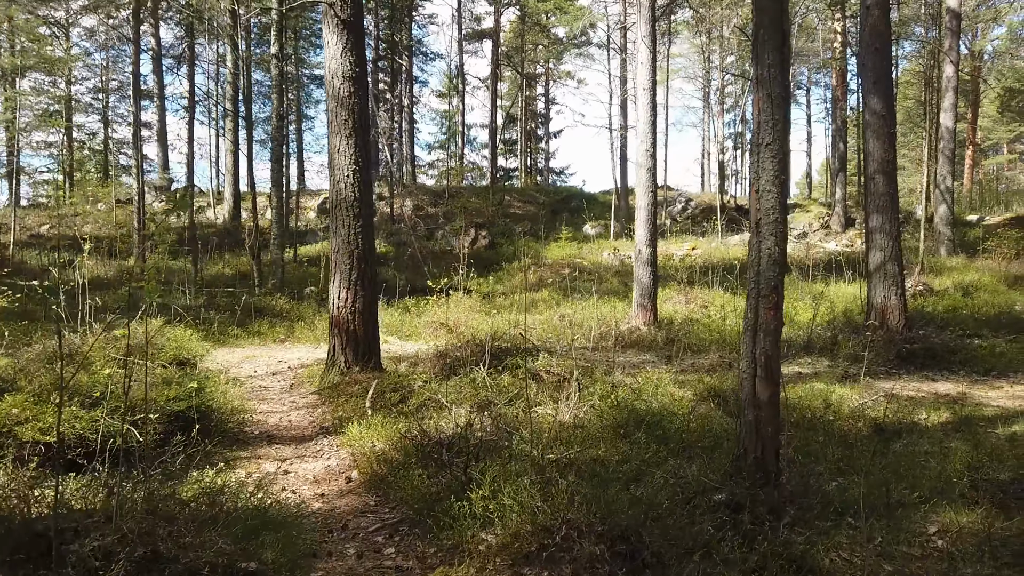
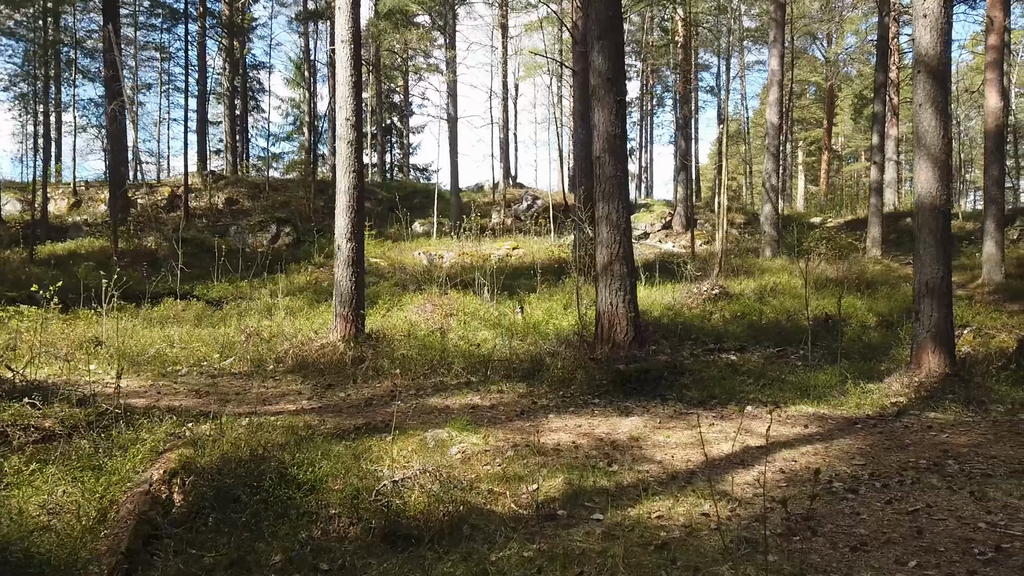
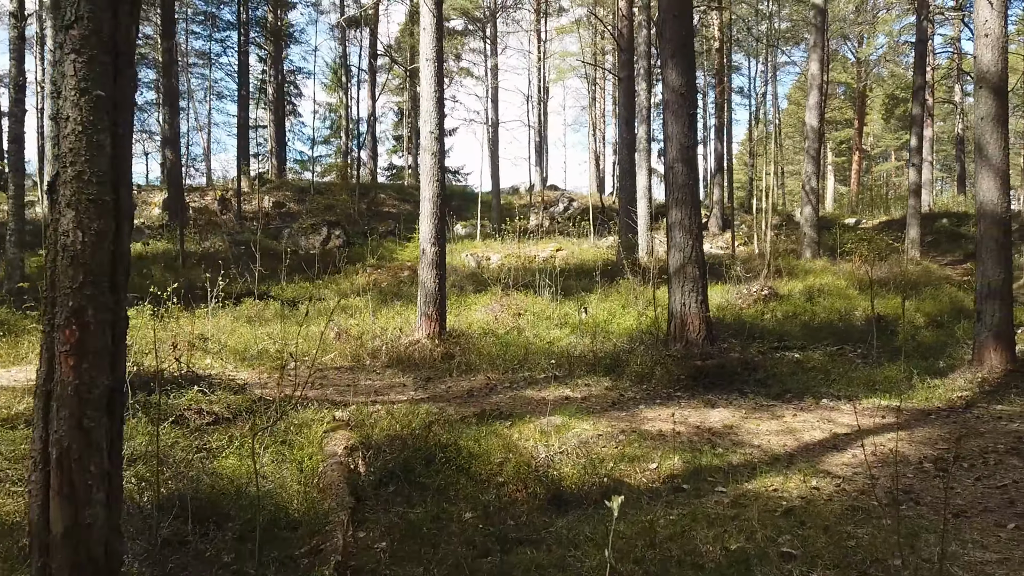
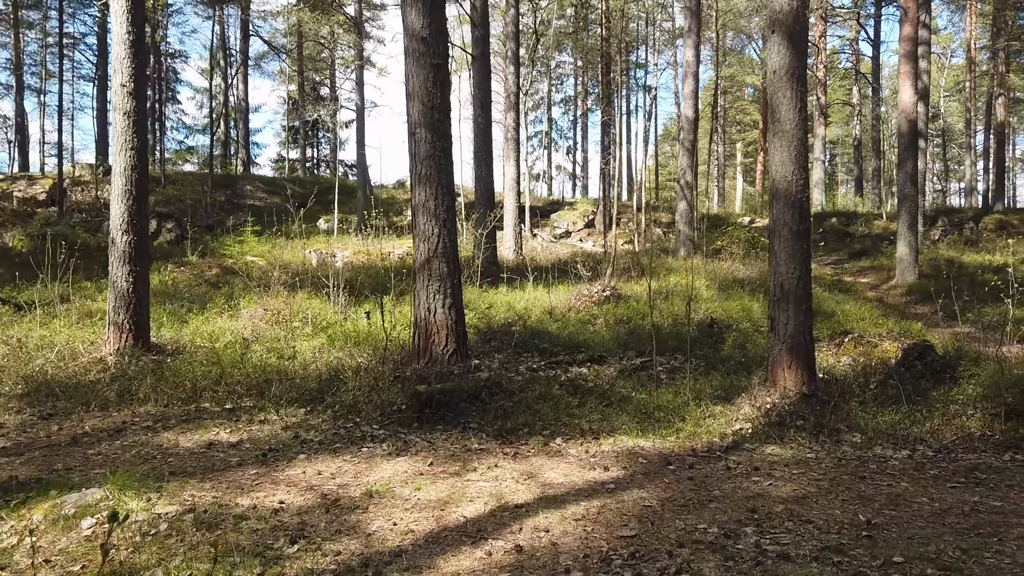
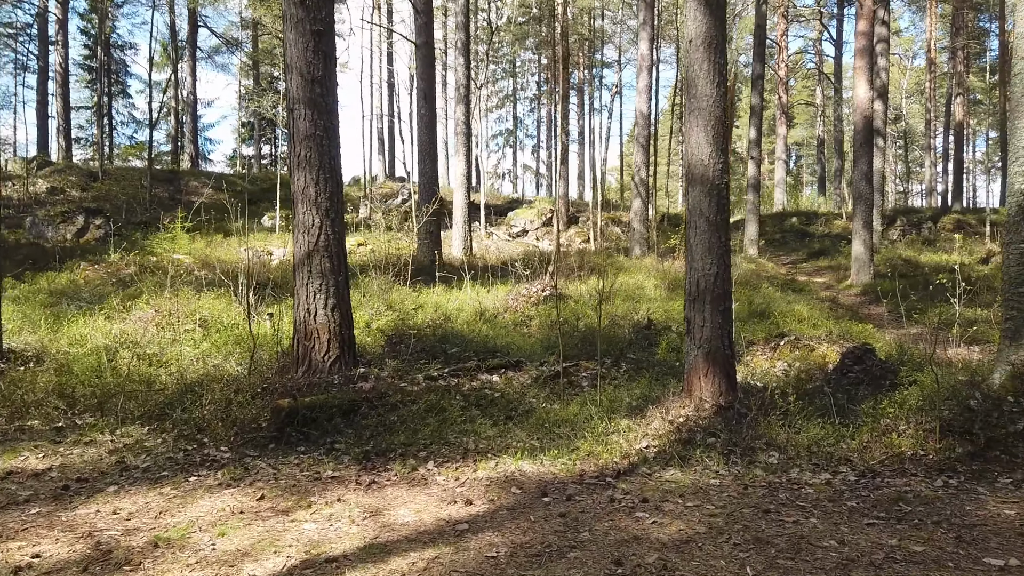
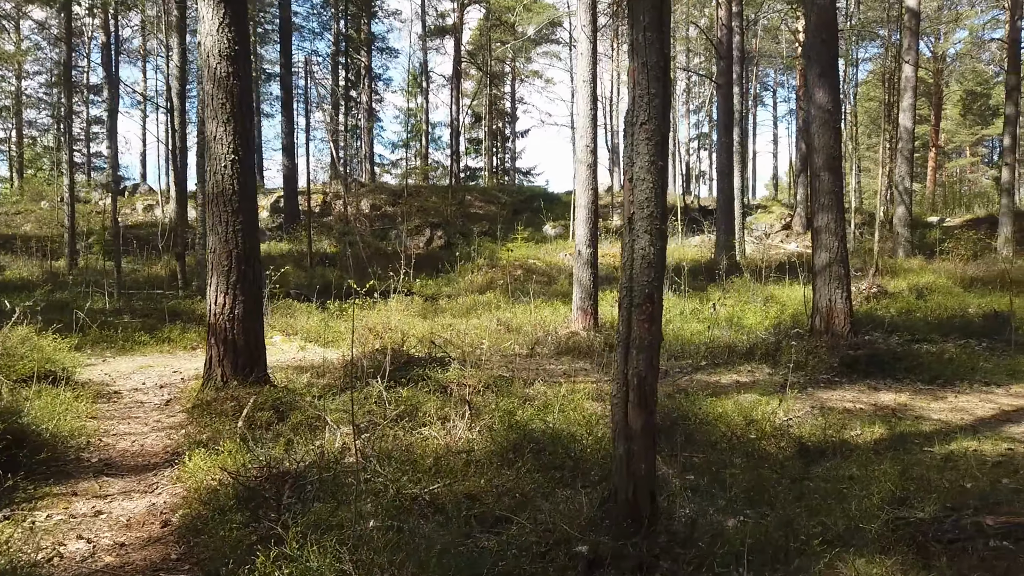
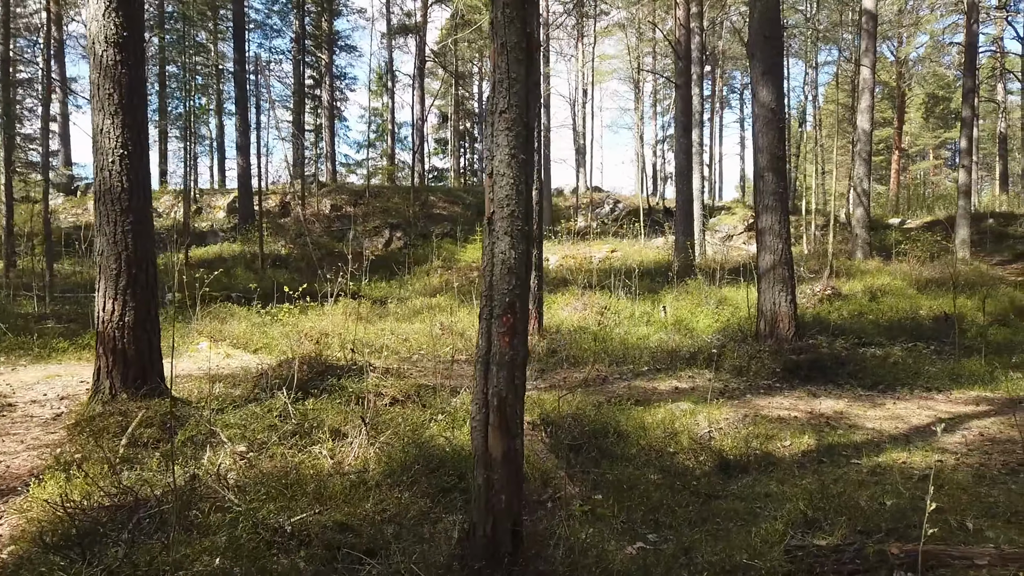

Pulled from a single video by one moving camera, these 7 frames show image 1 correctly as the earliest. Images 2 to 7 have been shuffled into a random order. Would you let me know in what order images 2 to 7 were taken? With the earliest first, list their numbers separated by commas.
6, 7, 3, 2, 4, 5
